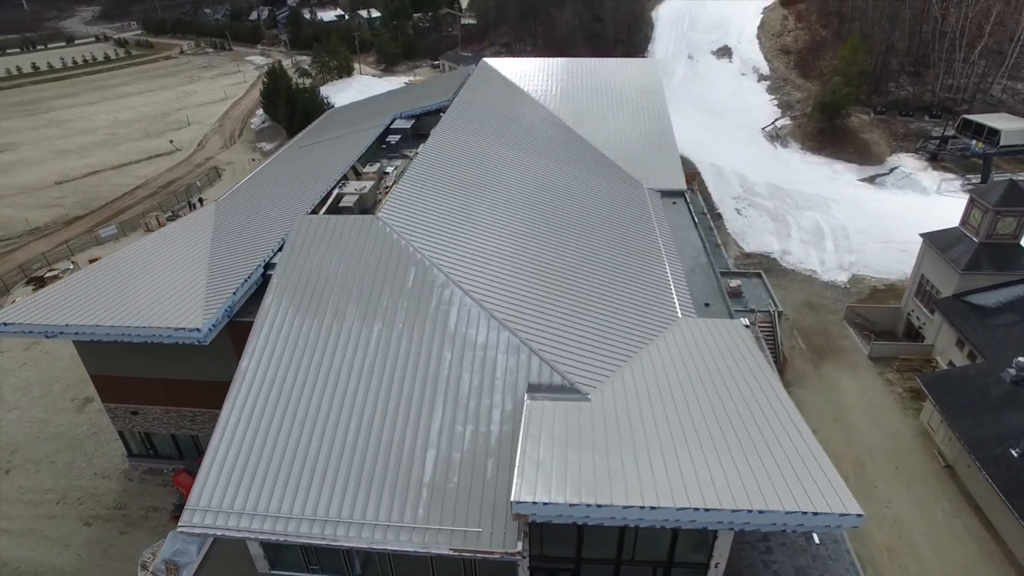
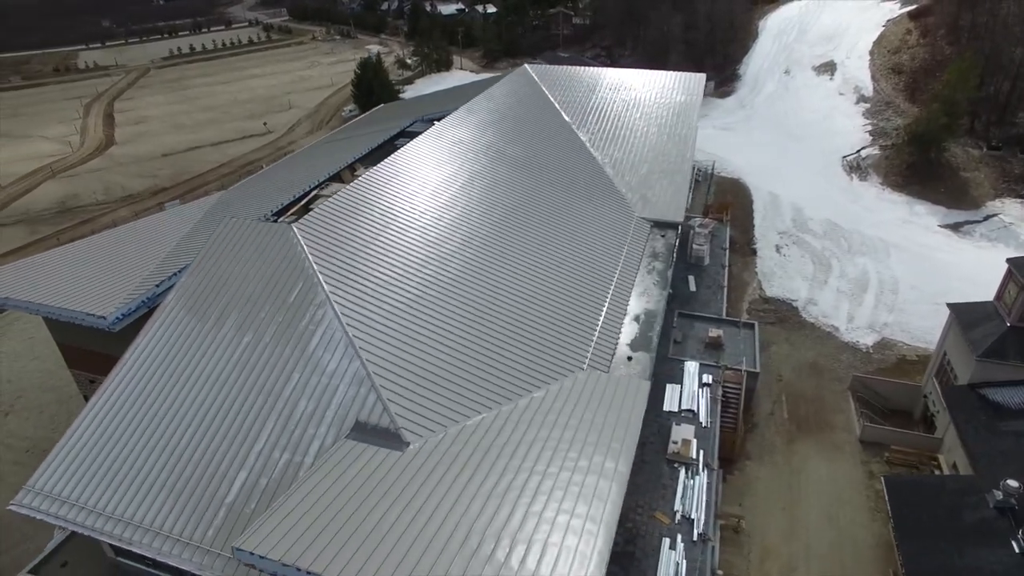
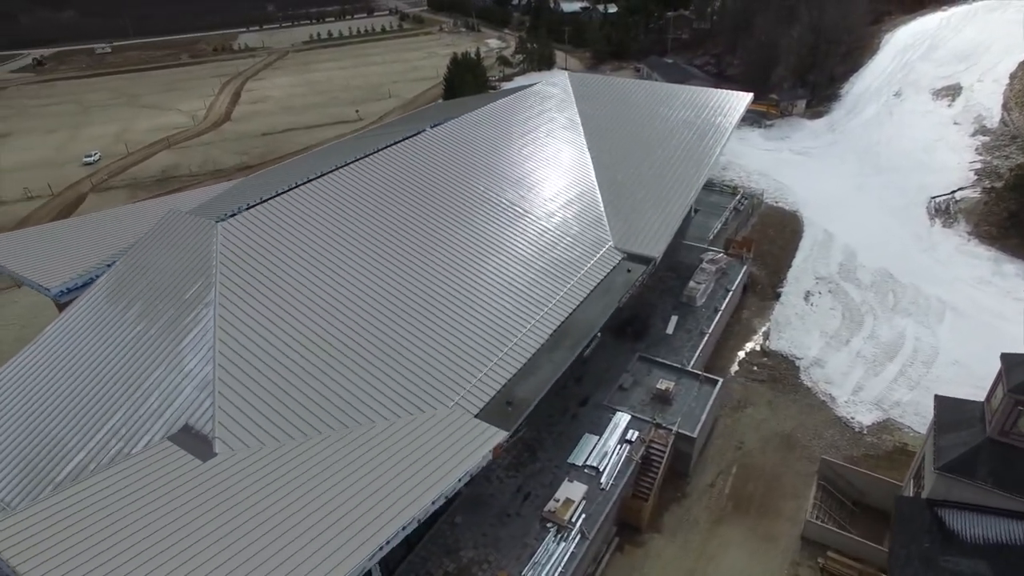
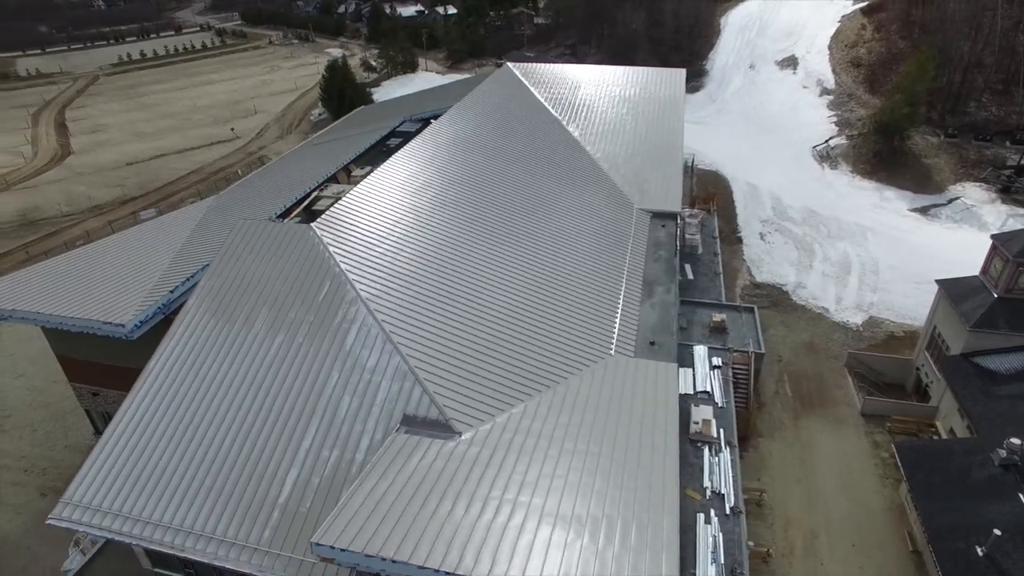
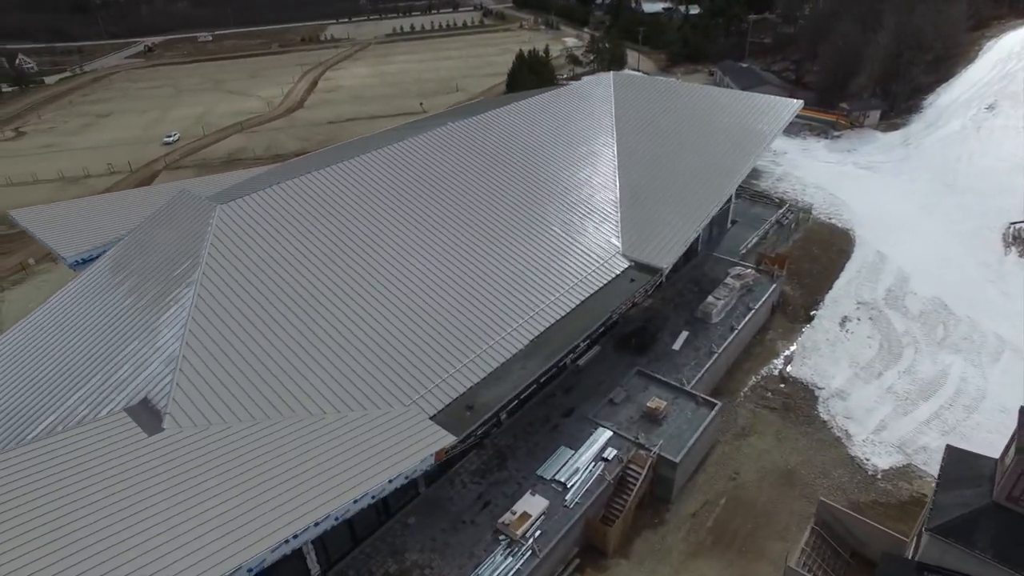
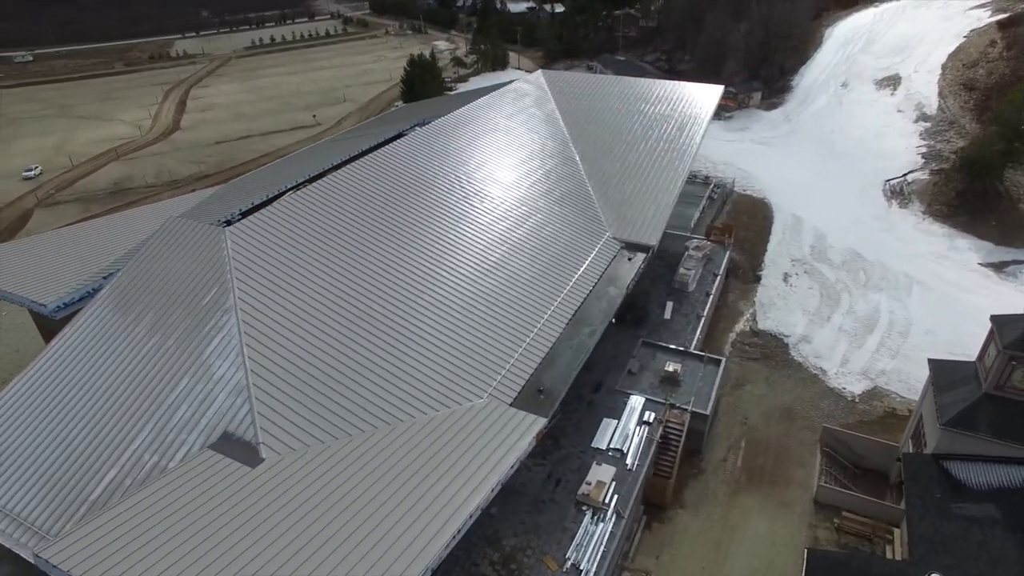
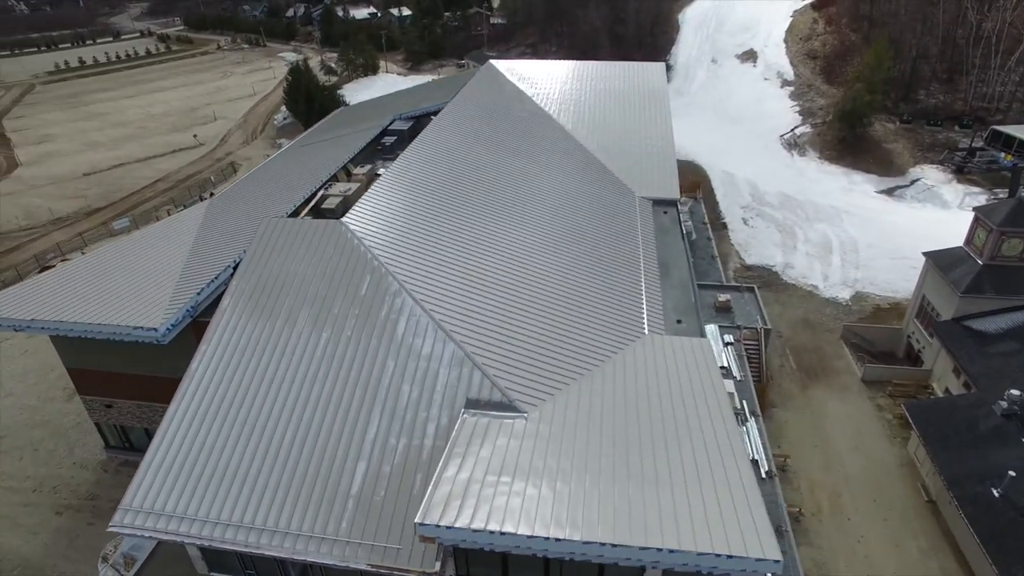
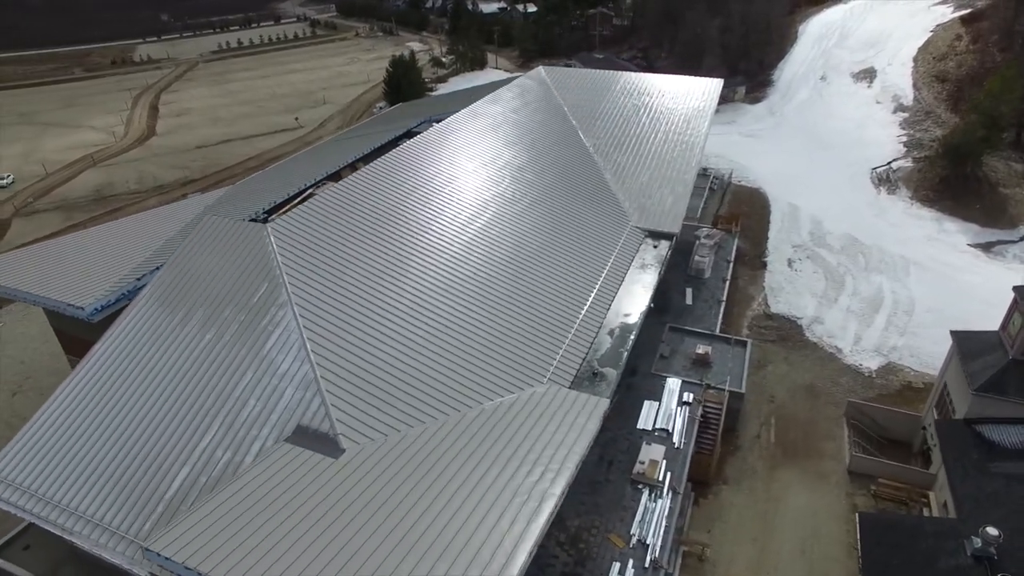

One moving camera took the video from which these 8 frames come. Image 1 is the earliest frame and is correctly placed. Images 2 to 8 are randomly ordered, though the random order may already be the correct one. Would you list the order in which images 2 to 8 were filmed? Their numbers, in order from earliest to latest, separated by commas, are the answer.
7, 4, 2, 8, 6, 3, 5
